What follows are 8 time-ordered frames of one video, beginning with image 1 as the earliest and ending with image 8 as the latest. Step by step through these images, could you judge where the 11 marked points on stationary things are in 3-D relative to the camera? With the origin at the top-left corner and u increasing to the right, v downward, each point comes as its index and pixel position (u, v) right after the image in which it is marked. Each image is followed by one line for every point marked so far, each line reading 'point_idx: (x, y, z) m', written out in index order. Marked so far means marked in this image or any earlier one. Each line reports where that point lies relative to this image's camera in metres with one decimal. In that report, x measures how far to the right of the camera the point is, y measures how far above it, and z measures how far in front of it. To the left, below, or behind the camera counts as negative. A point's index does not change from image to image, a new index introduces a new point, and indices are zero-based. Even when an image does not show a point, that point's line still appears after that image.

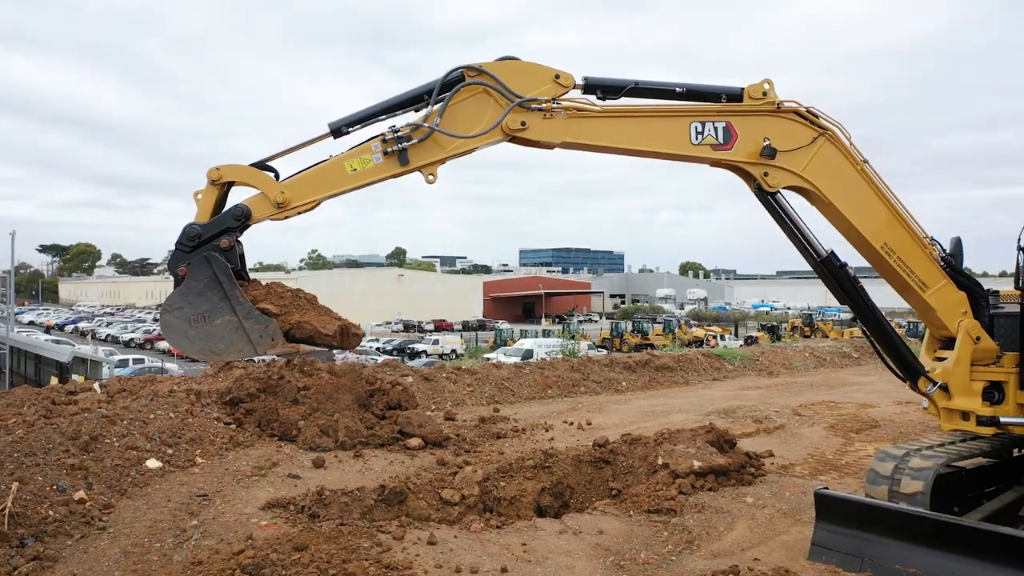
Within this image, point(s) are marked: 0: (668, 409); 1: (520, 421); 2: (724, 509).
0: (+2.6, -2.0, +12.1) m
1: (+0.1, -2.0, +10.8) m
2: (+1.8, -1.9, +6.2) m
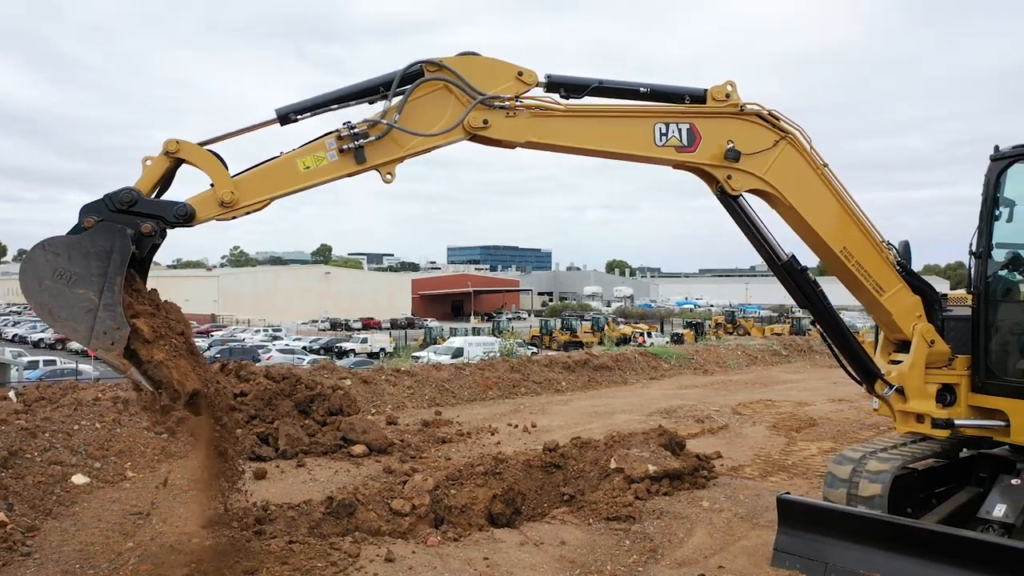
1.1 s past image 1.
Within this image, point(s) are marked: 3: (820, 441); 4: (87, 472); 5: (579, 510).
0: (+1.7, -2.0, +12.1) m
1: (-0.7, -2.0, +10.5) m
2: (+1.5, -1.9, +6.1) m
3: (+3.9, -2.0, +9.2) m
4: (-3.6, -1.6, +6.2) m
5: (+0.6, -1.9, +6.3) m
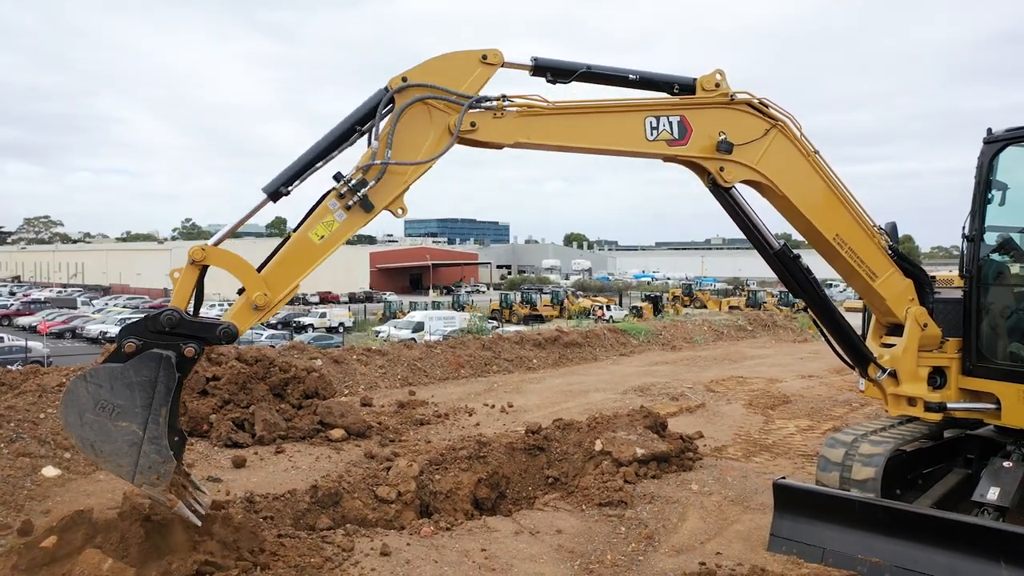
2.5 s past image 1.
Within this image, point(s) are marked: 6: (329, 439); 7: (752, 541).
0: (+1.2, -1.7, +12.1) m
1: (-1.0, -1.7, +10.4) m
2: (+1.4, -1.8, +6.1) m
3: (+3.7, -1.7, +9.3) m
4: (-3.7, -1.4, +5.8) m
5: (+0.5, -1.8, +6.2) m
6: (-1.9, -1.6, +7.5) m
7: (+1.8, -1.9, +5.4) m
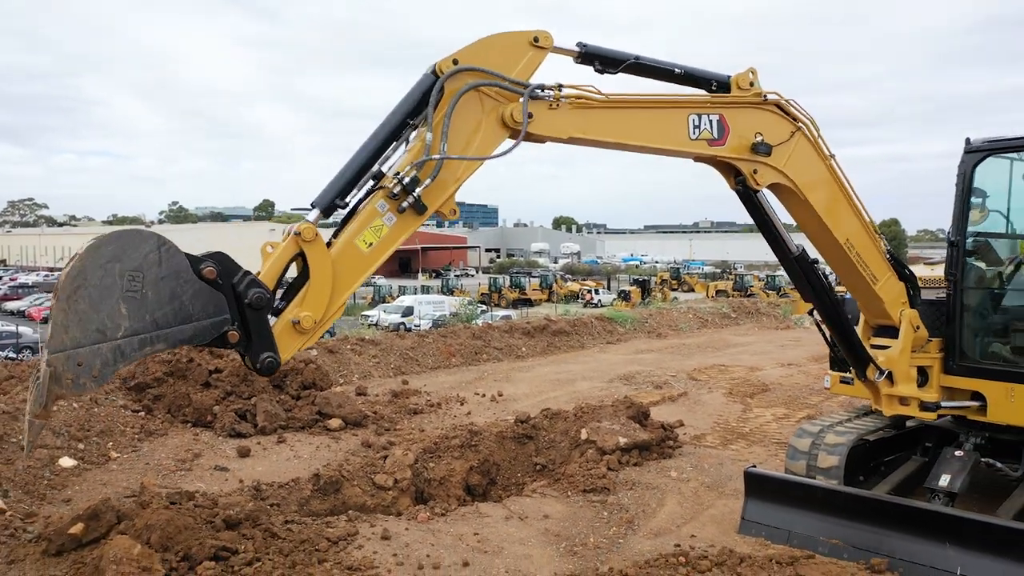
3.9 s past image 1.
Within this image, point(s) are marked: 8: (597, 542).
0: (+1.0, -1.5, +12.5) m
1: (-1.2, -1.6, +10.8) m
2: (+1.3, -1.8, +6.5) m
3: (+3.5, -1.6, +9.8) m
4: (-3.8, -1.4, +6.2) m
5: (+0.4, -1.8, +6.6) m
6: (-2.0, -1.5, +7.9) m
7: (+1.7, -1.9, +5.8) m
8: (+0.6, -1.9, +5.3) m
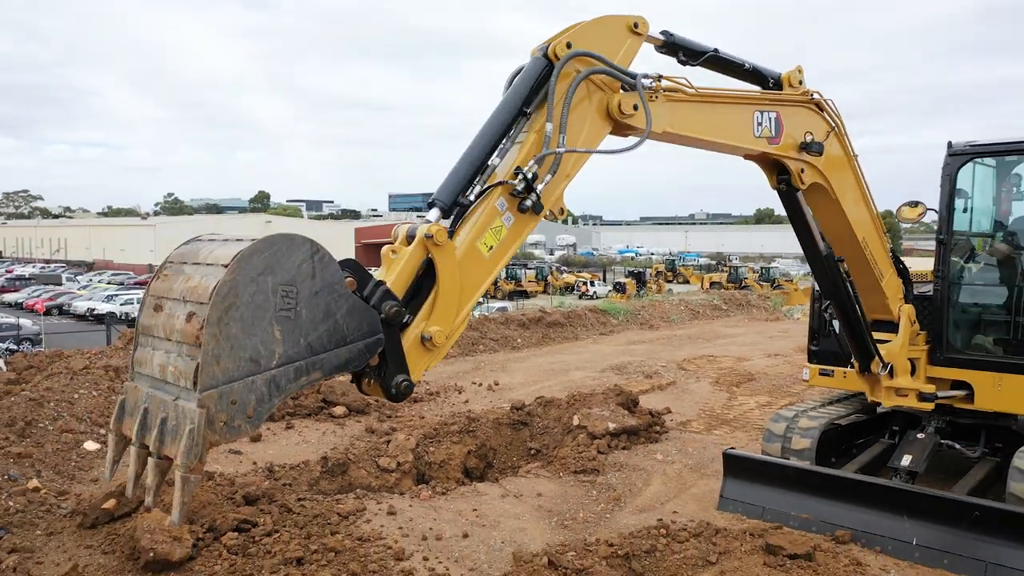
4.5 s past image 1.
0: (+1.0, -1.4, +12.9) m
1: (-1.3, -1.5, +11.2) m
2: (+1.2, -1.7, +7.0) m
3: (+3.5, -1.5, +10.3) m
4: (-3.8, -1.4, +6.6) m
5: (+0.4, -1.7, +7.1) m
6: (-2.1, -1.5, +8.3) m
7: (+1.7, -1.8, +6.2) m
8: (+0.6, -1.8, +5.7) m
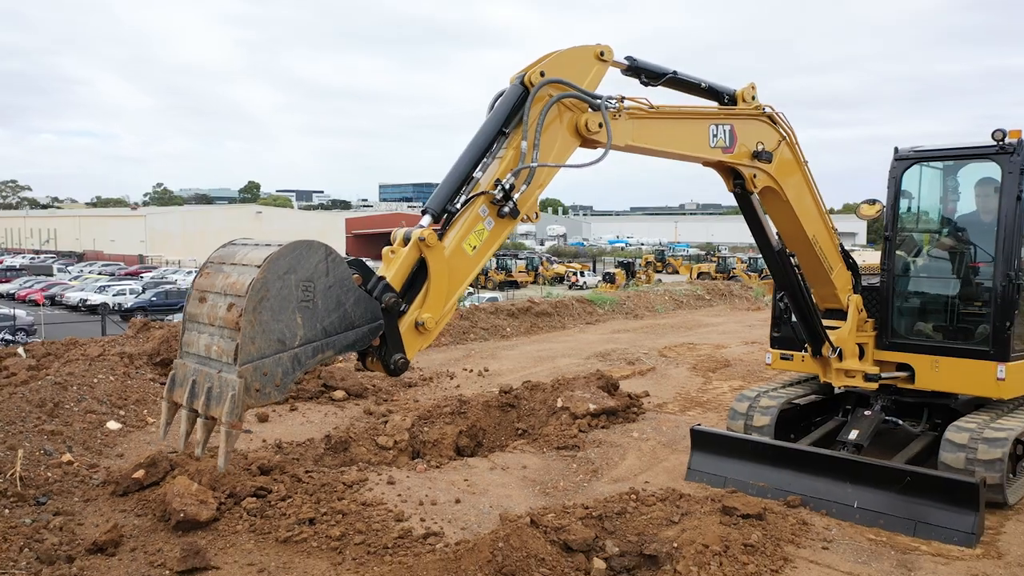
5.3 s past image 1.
0: (+0.8, -1.2, +13.6) m
1: (-1.4, -1.3, +11.8) m
2: (+1.1, -1.6, +7.6) m
3: (+3.3, -1.4, +10.9) m
4: (-3.9, -1.3, +7.2) m
5: (+0.2, -1.6, +7.7) m
6: (-2.2, -1.4, +8.9) m
7: (+1.5, -1.8, +6.9) m
8: (+0.5, -1.7, +6.3) m
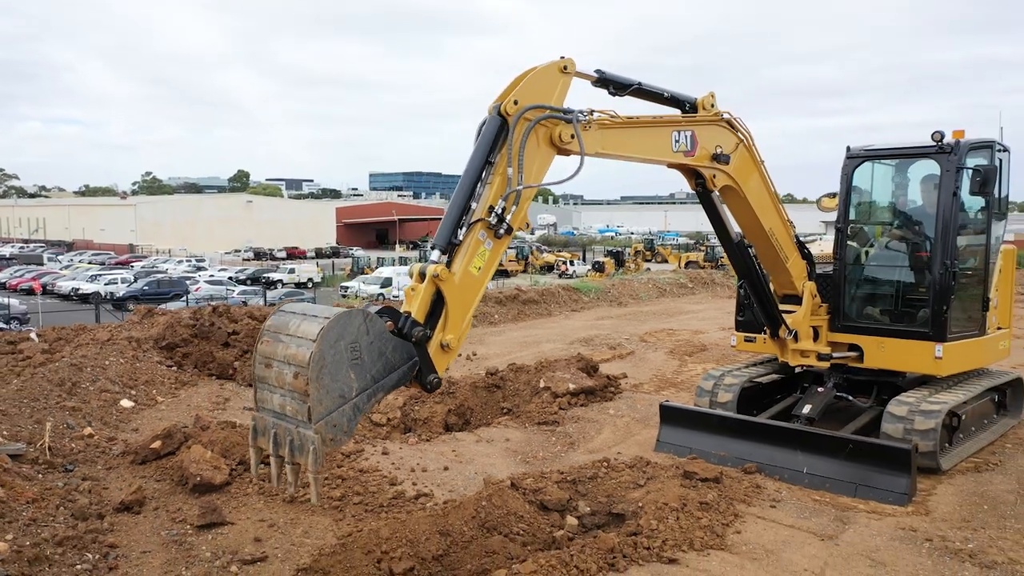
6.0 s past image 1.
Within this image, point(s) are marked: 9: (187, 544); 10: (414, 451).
0: (+0.5, -1.0, +14.2) m
1: (-1.7, -1.1, +12.4) m
2: (+0.9, -1.5, +8.2) m
3: (+3.1, -1.2, +11.6) m
4: (-4.1, -1.2, +7.7) m
5: (+0.1, -1.5, +8.3) m
6: (-2.4, -1.2, +9.5) m
7: (+1.4, -1.6, +7.5) m
8: (+0.3, -1.6, +7.0) m
9: (-2.2, -1.7, +4.8) m
10: (-0.9, -1.6, +6.9) m
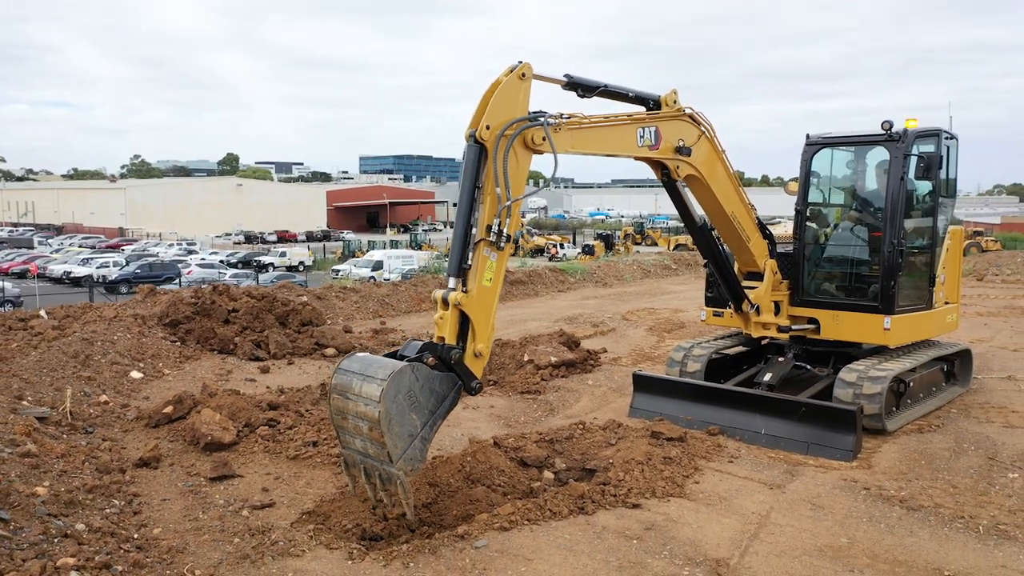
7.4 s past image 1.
0: (+0.3, -0.6, +14.7) m
1: (-1.9, -0.8, +12.9) m
2: (+0.8, -1.2, +8.8) m
3: (+2.9, -0.9, +12.2) m
4: (-4.3, -0.9, +8.2) m
5: (-0.1, -1.2, +8.9) m
6: (-2.6, -0.9, +10.0) m
7: (+1.2, -1.4, +8.1) m
8: (+0.1, -1.4, +7.5) m
9: (-2.3, -1.5, +5.4) m
10: (-1.1, -1.3, +7.5) m
